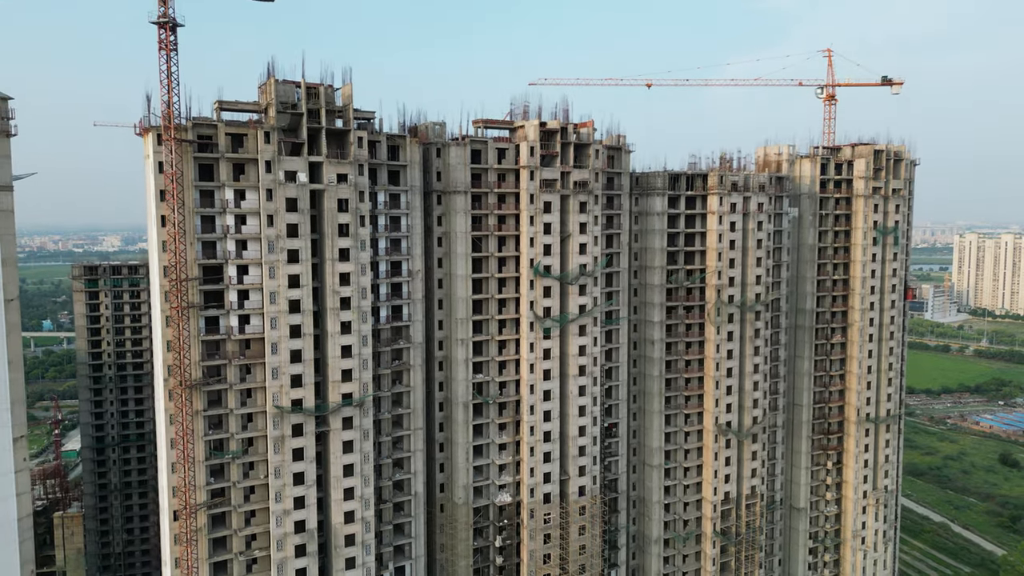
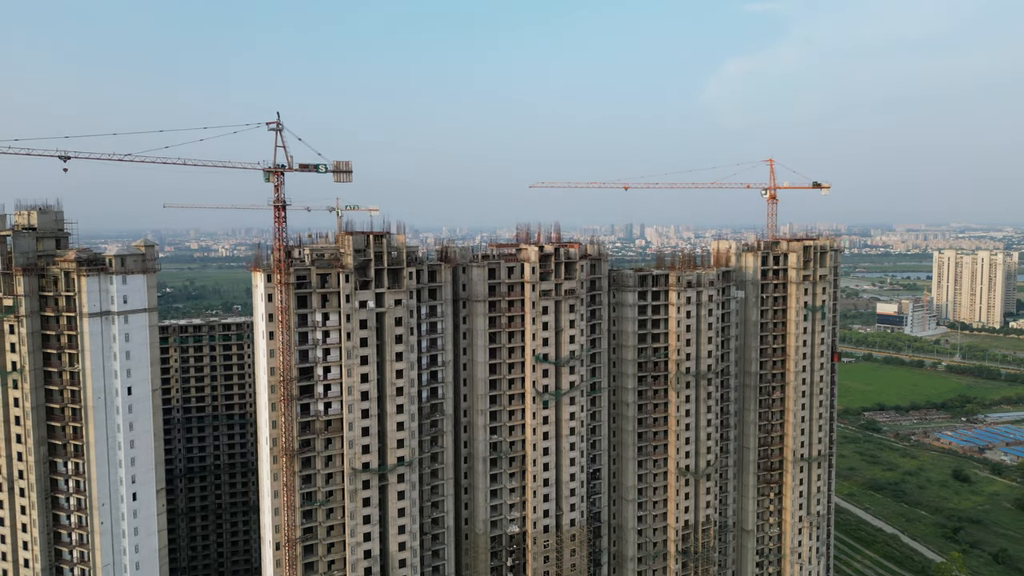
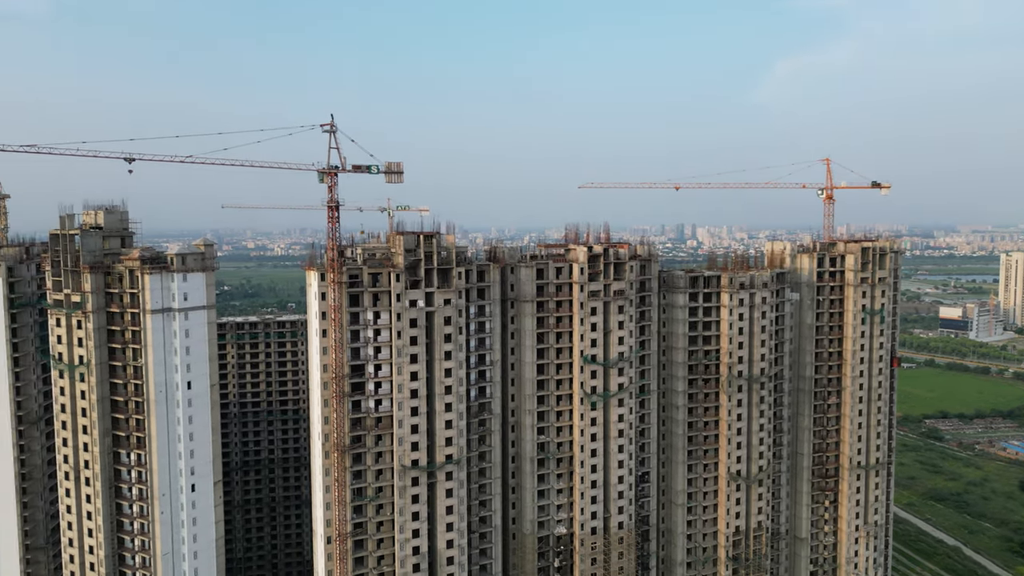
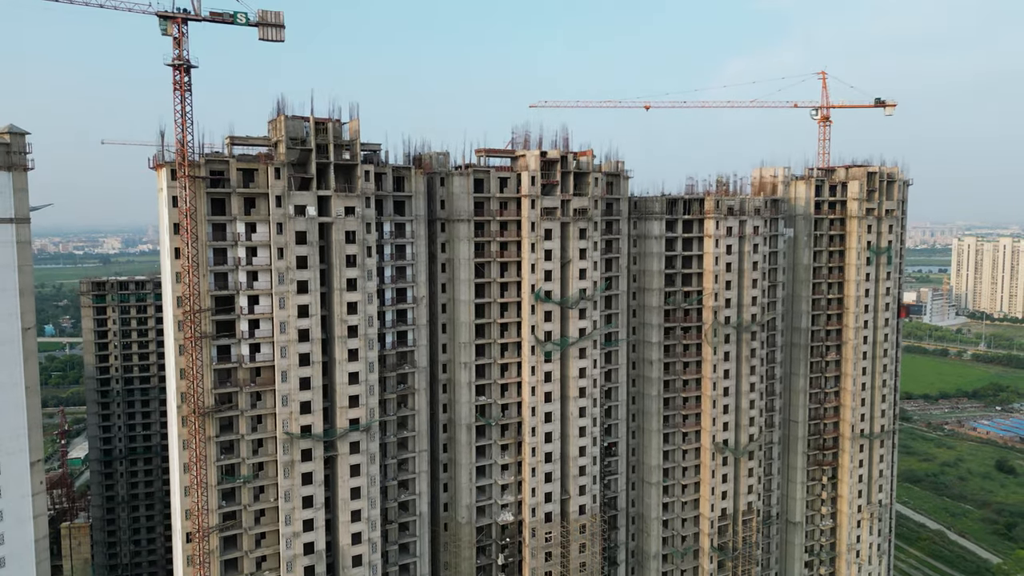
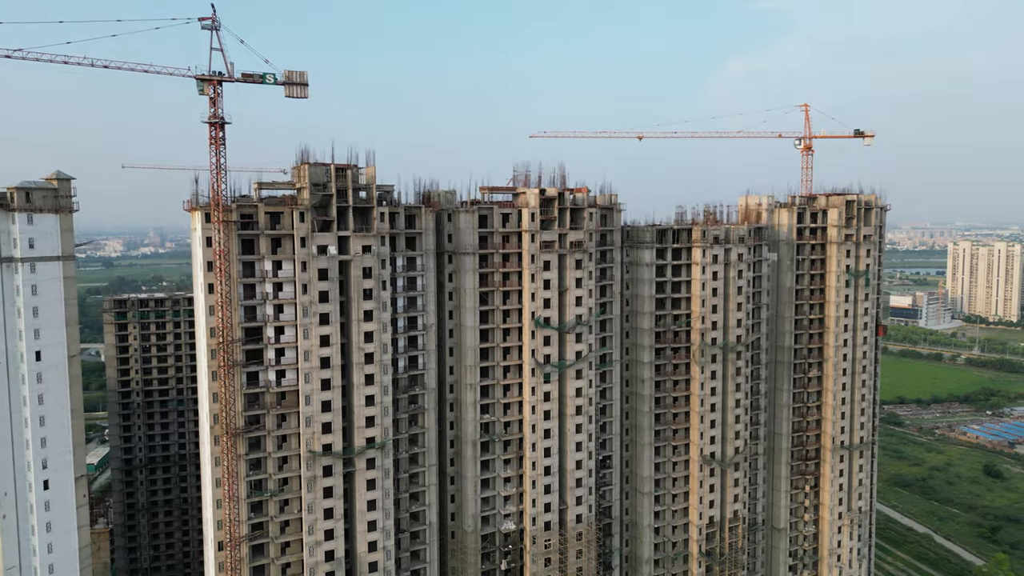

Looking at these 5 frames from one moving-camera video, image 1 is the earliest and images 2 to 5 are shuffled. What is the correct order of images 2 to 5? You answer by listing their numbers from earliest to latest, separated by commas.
4, 5, 2, 3
